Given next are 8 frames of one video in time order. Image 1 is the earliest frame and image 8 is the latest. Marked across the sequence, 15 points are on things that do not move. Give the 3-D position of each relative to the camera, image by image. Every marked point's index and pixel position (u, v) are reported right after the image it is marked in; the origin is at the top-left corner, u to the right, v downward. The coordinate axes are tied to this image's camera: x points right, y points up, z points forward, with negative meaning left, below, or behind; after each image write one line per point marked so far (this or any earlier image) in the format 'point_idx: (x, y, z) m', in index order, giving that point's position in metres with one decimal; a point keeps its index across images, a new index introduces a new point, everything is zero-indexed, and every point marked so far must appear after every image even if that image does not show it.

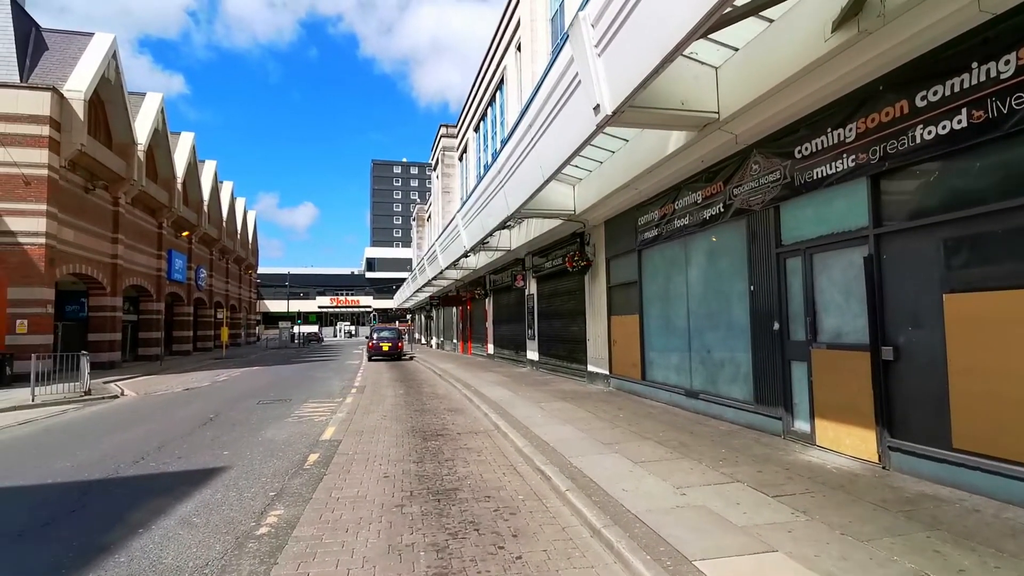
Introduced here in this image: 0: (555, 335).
0: (+1.4, -1.5, +16.8) m
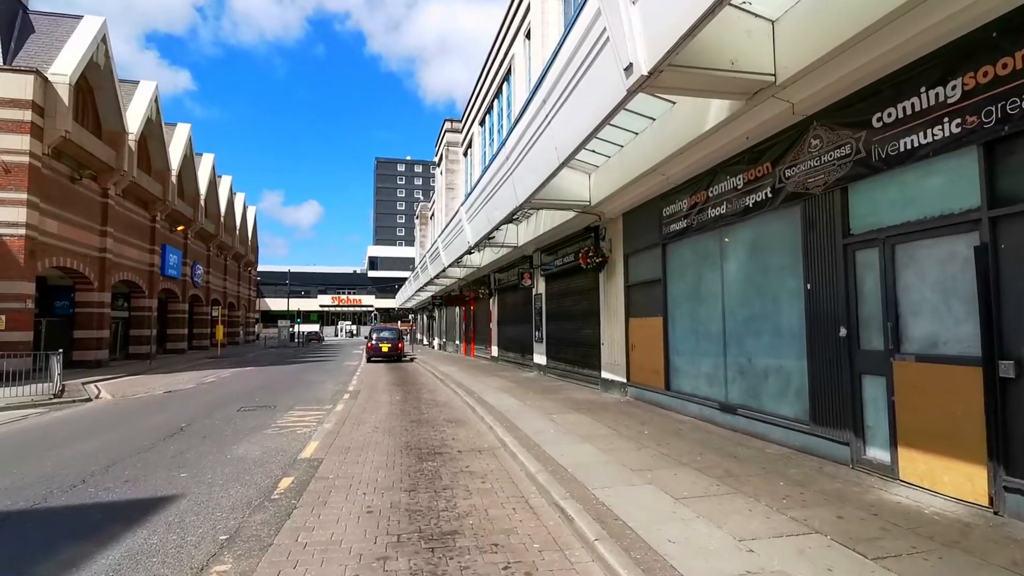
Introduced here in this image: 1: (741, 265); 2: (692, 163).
0: (+1.6, -1.4, +15.6) m
1: (+3.3, +0.3, +7.9) m
2: (+2.9, +2.0, +8.5) m
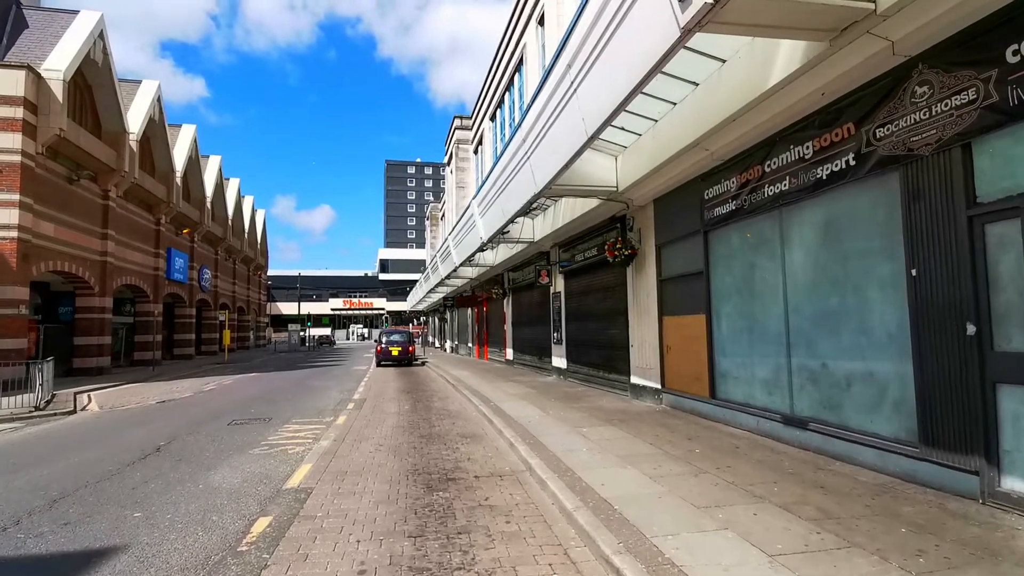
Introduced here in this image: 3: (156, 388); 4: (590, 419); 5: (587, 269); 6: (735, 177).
0: (+2.0, -1.4, +14.4) m
1: (+3.6, +0.5, +6.6) m
2: (+3.1, +2.1, +7.2) m
3: (-11.0, -3.1, +16.8) m
4: (+1.4, -2.3, +9.3) m
5: (+2.0, +0.5, +14.4) m
6: (+3.3, +1.7, +8.0) m
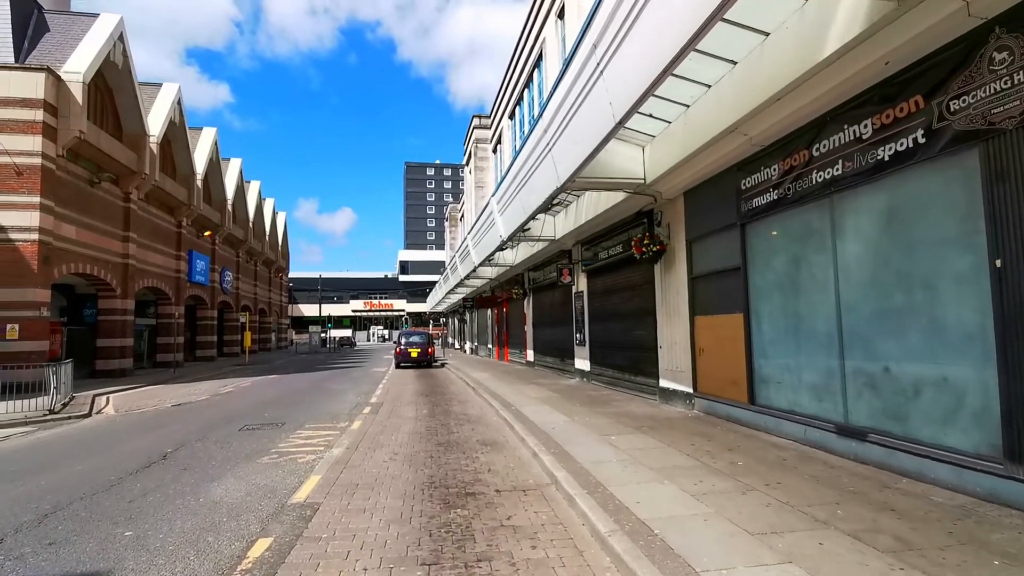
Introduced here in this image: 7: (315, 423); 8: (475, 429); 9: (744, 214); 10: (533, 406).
0: (+2.6, -1.3, +13.7) m
1: (+3.9, +0.5, +5.9) m
2: (+3.4, +2.1, +6.6) m
3: (-10.4, -3.2, +16.6) m
4: (+1.7, -2.2, +8.7) m
5: (+2.5, +0.5, +13.8) m
6: (+3.6, +1.7, +7.4) m
7: (-3.7, -2.5, +10.1) m
8: (-0.6, -2.5, +9.5) m
9: (+3.5, +1.1, +8.1) m
10: (+0.4, -2.5, +11.7) m
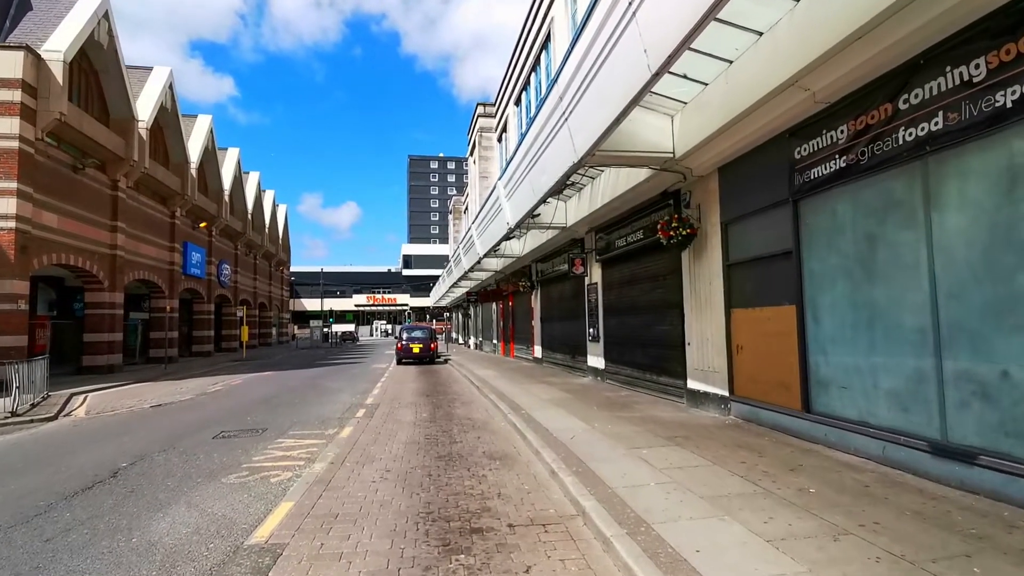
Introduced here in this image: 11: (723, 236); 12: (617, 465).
0: (+2.8, -1.1, +12.5) m
1: (+4.0, +0.7, +4.7) m
2: (+3.6, +2.3, +5.3) m
3: (-10.2, -2.9, +15.5) m
4: (+1.9, -2.1, +7.6) m
5: (+2.7, +0.7, +12.5) m
6: (+3.8, +1.9, +6.1) m
7: (-3.5, -2.4, +9.0) m
8: (-0.5, -2.3, +8.4) m
9: (+3.7, +1.3, +6.9) m
10: (+0.6, -2.3, +10.5) m
11: (+3.5, +0.9, +8.9) m
12: (+1.2, -2.0, +6.1) m
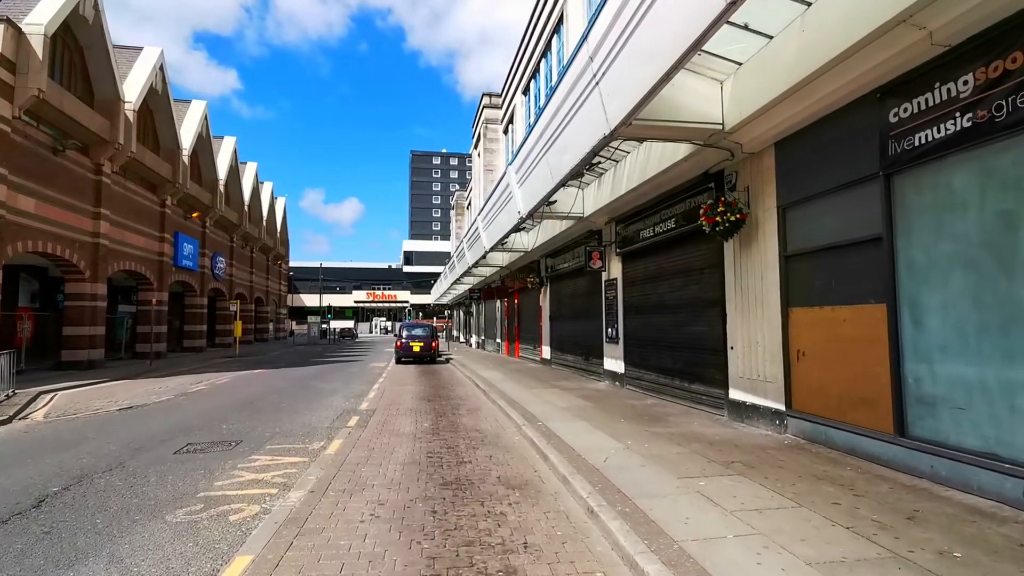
0: (+3.0, -1.0, +11.2) m
1: (+4.3, +0.7, +3.3) m
2: (+3.9, +2.3, +4.0) m
3: (-9.9, -2.7, +14.2) m
4: (+2.1, -2.0, +6.2) m
5: (+3.0, +0.8, +11.2) m
6: (+4.0, +1.9, +4.8) m
7: (-3.3, -2.2, +7.7) m
8: (-0.2, -2.2, +7.0) m
9: (+4.0, +1.3, +5.6) m
10: (+0.9, -2.2, +9.2) m
11: (+3.7, +0.9, +7.5) m
12: (+1.4, -1.9, +4.8) m
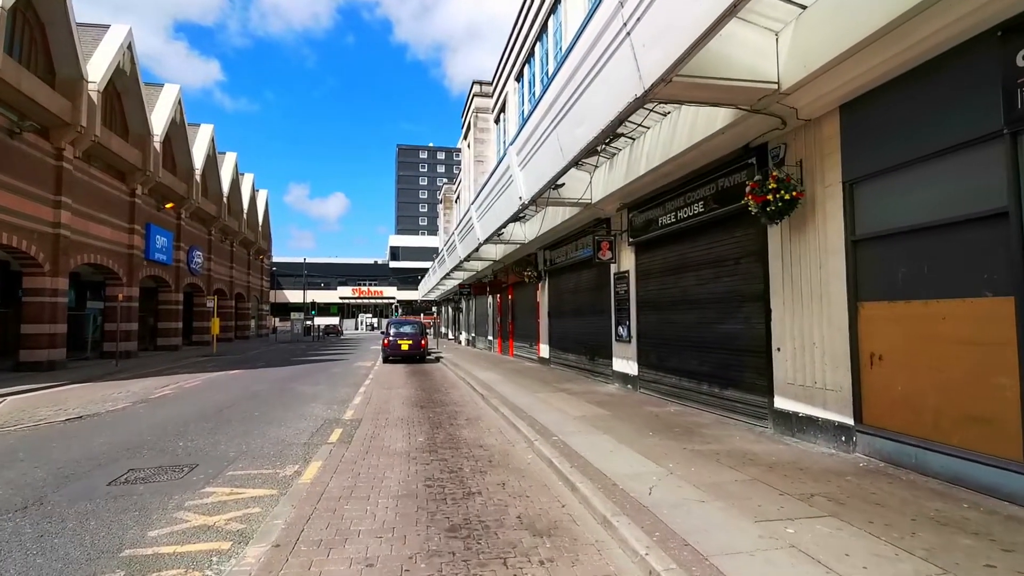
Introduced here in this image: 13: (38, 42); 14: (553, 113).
0: (+3.1, -0.9, +10.0) m
1: (+4.6, +0.8, +2.1) m
2: (+4.1, +2.4, +2.8) m
3: (-9.9, -2.5, +12.7) m
4: (+2.3, -1.9, +5.0) m
5: (+3.1, +1.0, +10.0) m
6: (+4.3, +2.0, +3.6) m
7: (-3.1, -2.1, +6.3) m
8: (0.0, -2.1, +5.8) m
9: (+4.2, +1.4, +4.4) m
10: (+1.0, -2.1, +7.9) m
11: (+3.9, +1.0, +6.3) m
12: (+1.6, -1.8, +3.5) m
13: (-17.1, +8.9, +19.4) m
14: (+0.7, +3.1, +9.7) m
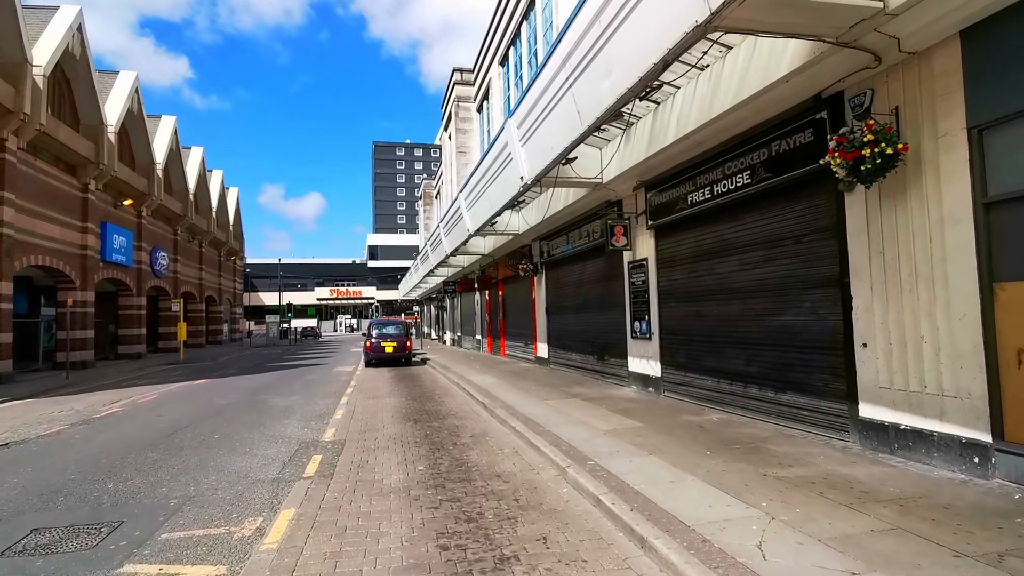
0: (+3.3, -0.7, +8.6) m
1: (+5.0, +1.0, +0.7) m
2: (+4.5, +2.6, +1.4) m
3: (-9.8, -2.5, +10.8) m
4: (+2.7, -1.7, +3.5) m
5: (+3.2, +1.2, +8.5) m
6: (+4.6, +2.2, +2.2) m
7: (-2.8, -2.0, +4.6) m
8: (+0.3, -2.0, +4.2) m
9: (+4.5, +1.6, +3.0) m
10: (+1.3, -2.0, +6.4) m
11: (+4.2, +1.2, +4.9) m
12: (+2.1, -1.7, +2.1) m
13: (-17.5, +8.8, +17.1) m
14: (+0.8, +3.3, +8.2) m
